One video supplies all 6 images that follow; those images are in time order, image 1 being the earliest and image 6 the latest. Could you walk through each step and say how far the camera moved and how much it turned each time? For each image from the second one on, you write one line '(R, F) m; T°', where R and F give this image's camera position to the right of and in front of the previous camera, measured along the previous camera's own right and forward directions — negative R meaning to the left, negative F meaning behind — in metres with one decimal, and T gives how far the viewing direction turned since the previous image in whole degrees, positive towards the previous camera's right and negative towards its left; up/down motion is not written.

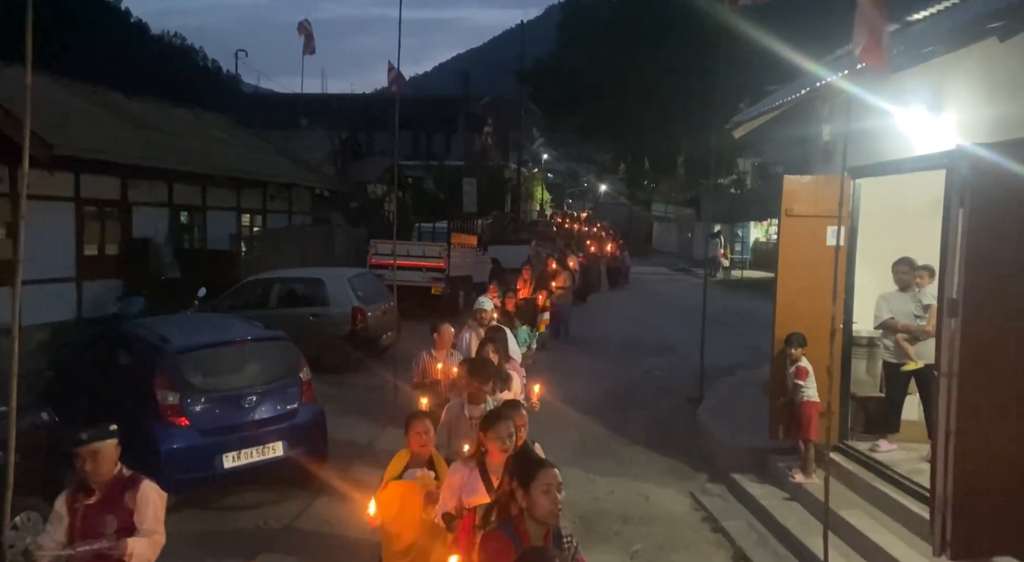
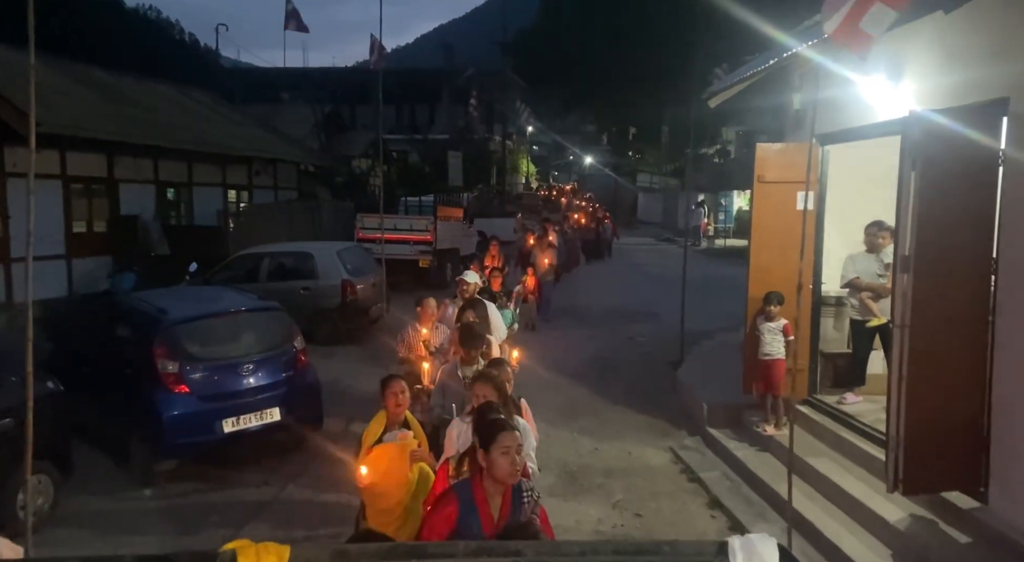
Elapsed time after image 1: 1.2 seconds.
(0.0, -0.3) m; +1°
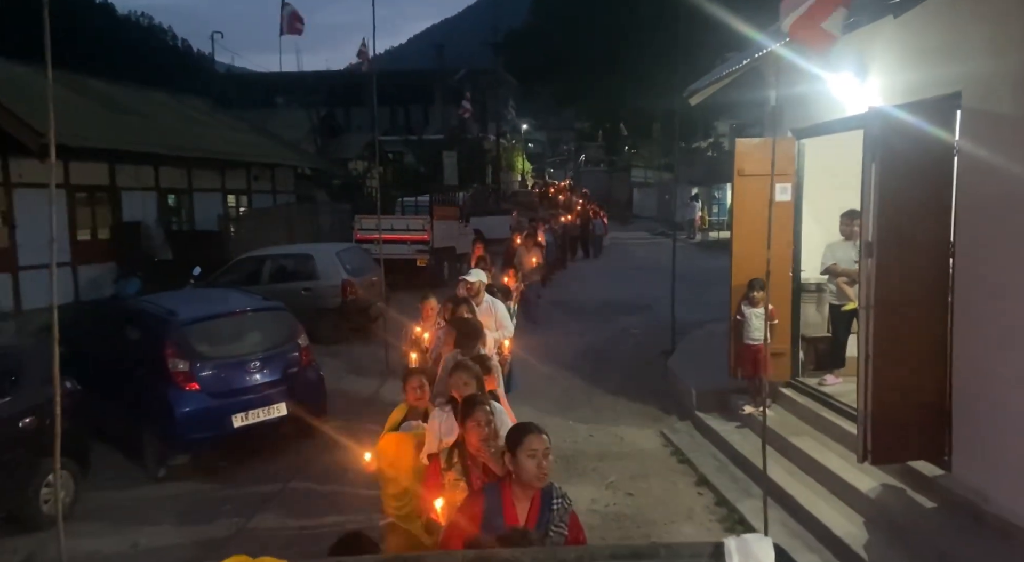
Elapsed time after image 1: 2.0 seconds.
(0.0, -0.3) m; 0°
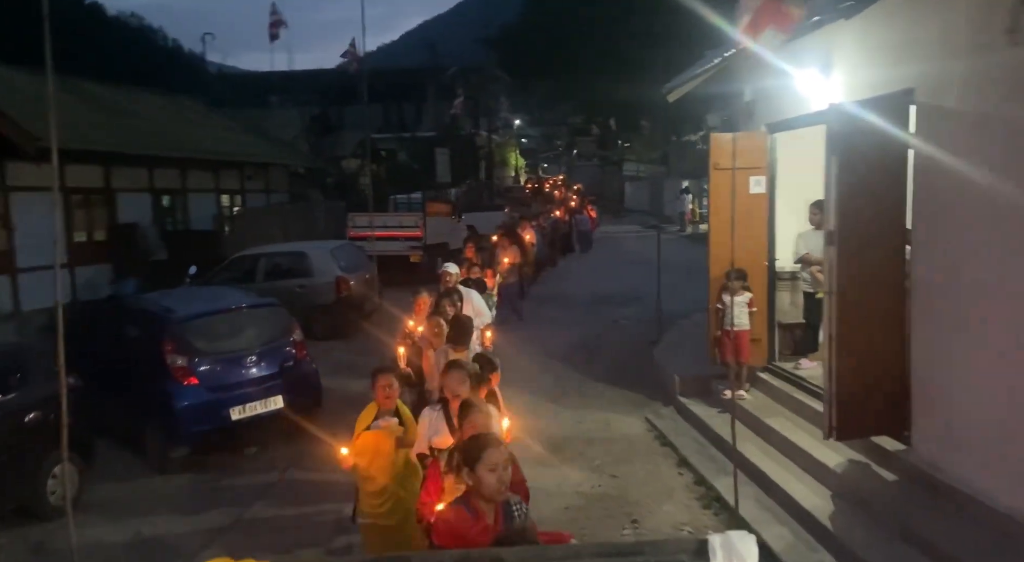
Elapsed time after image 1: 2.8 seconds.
(+0.1, -0.3) m; 0°
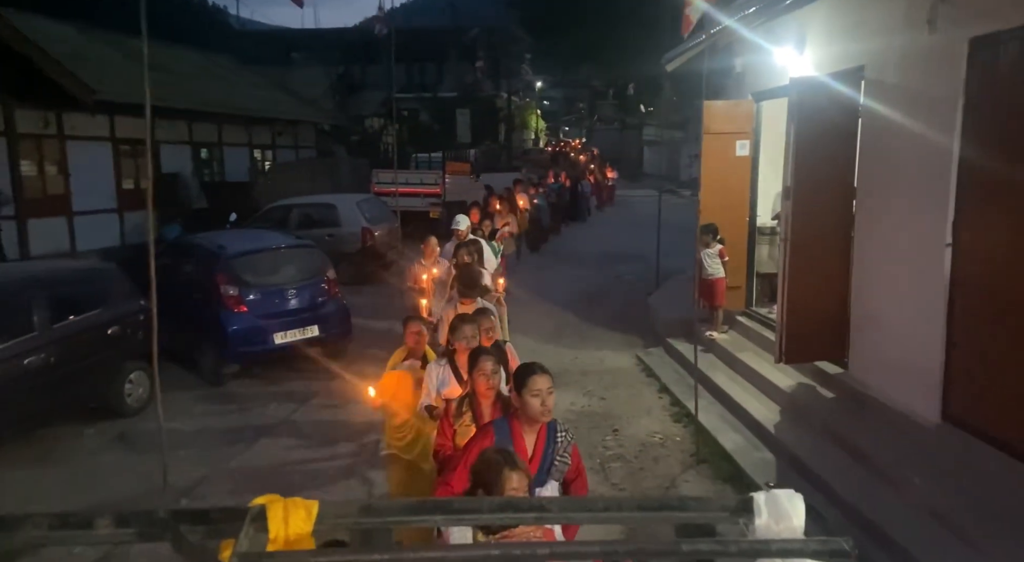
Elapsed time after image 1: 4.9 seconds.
(+0.1, -1.1) m; -1°
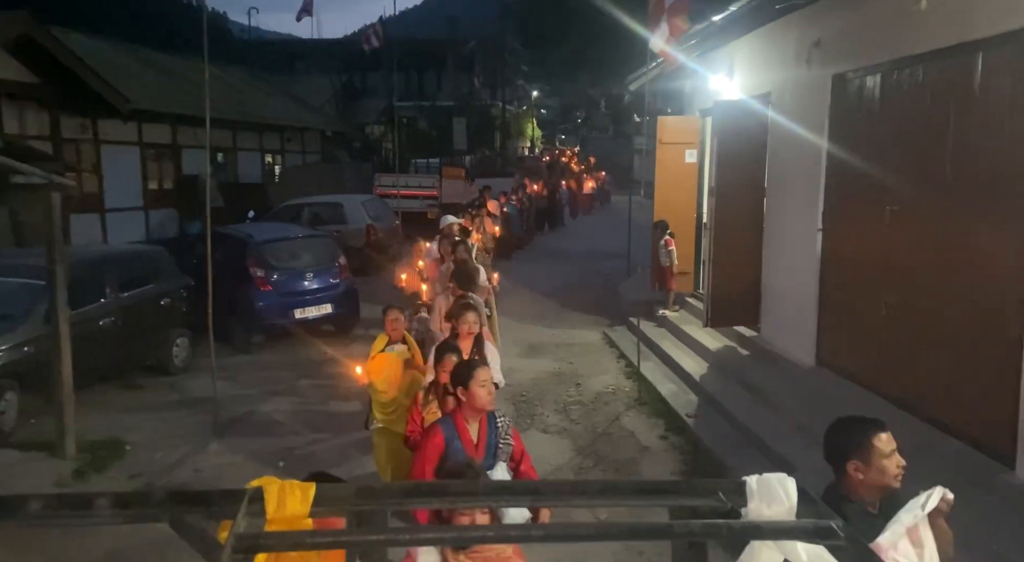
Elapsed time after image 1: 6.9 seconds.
(+0.2, -1.7) m; 0°
